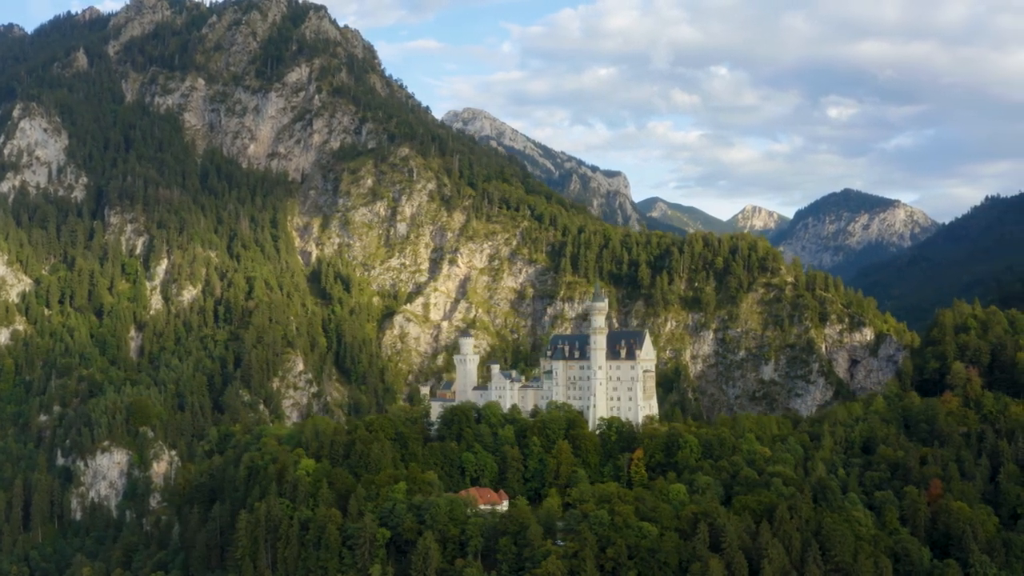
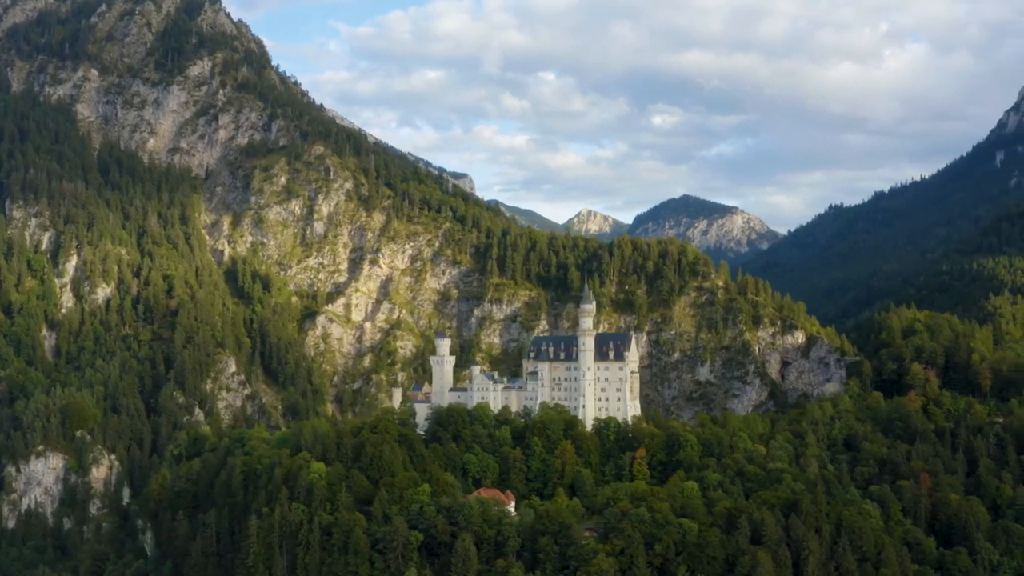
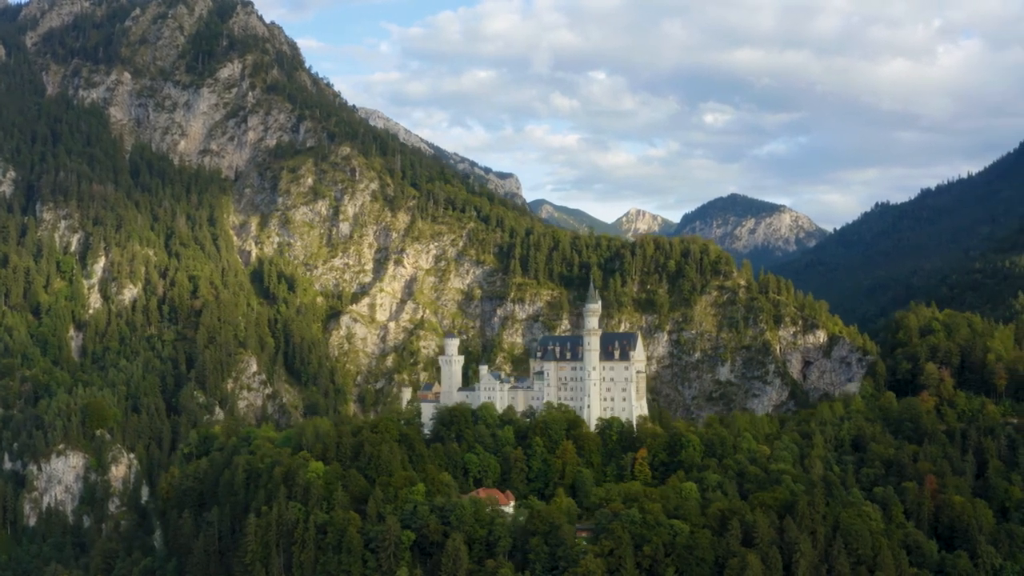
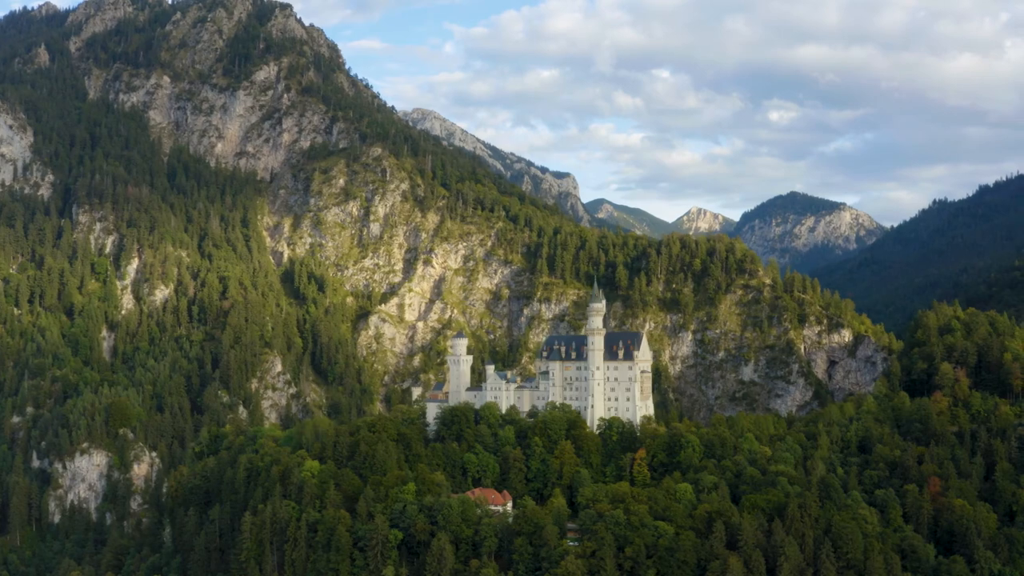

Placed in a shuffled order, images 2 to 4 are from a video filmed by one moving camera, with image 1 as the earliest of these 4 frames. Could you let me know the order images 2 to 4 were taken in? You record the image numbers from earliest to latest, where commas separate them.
4, 3, 2
